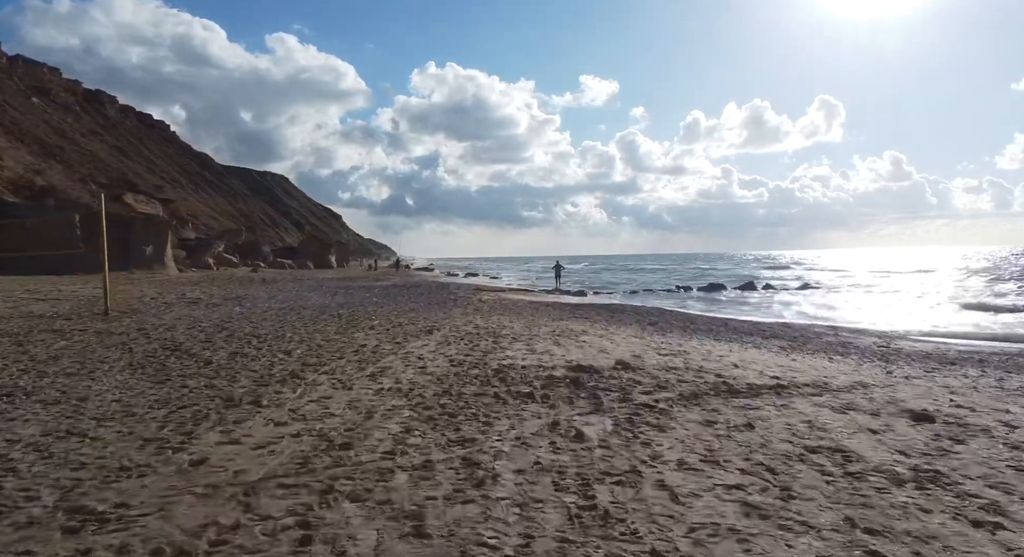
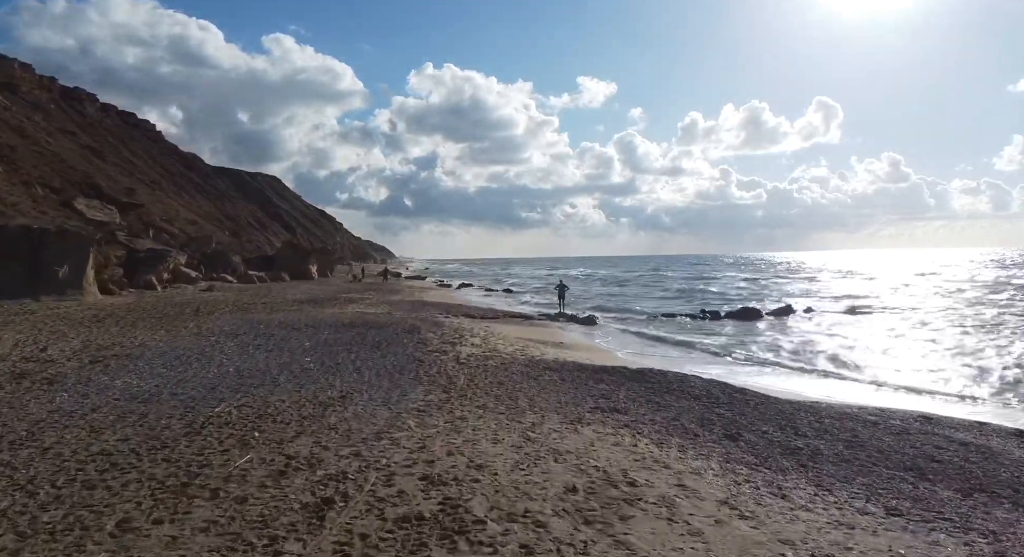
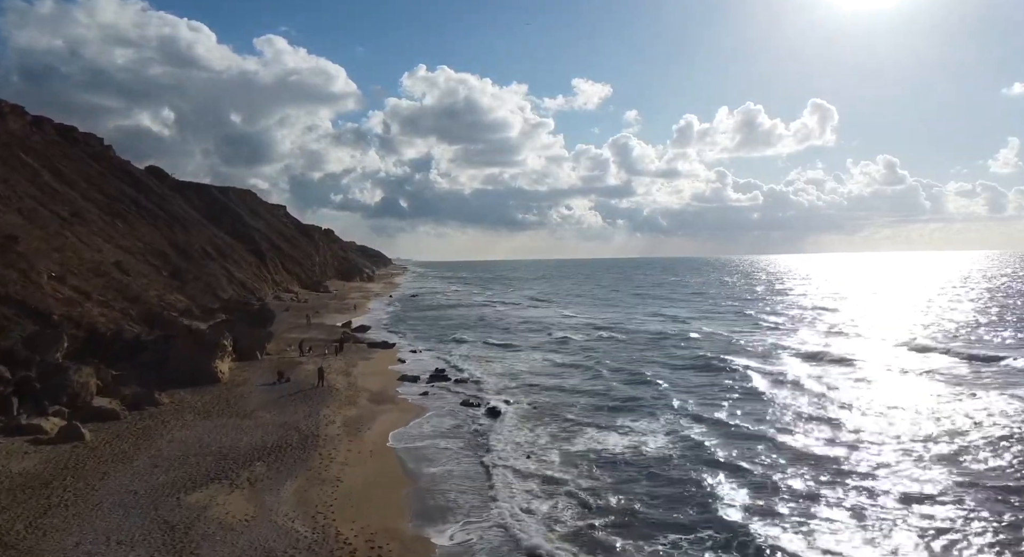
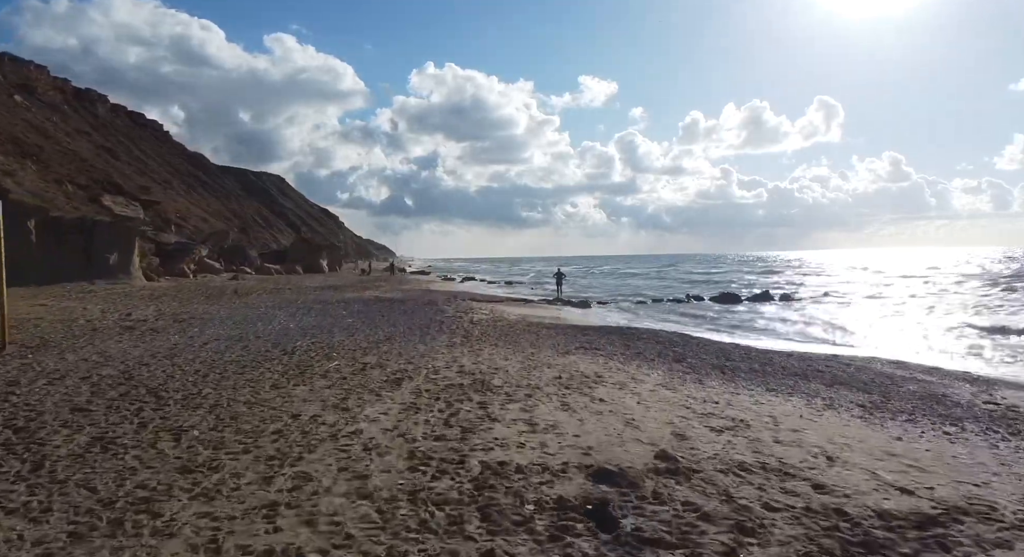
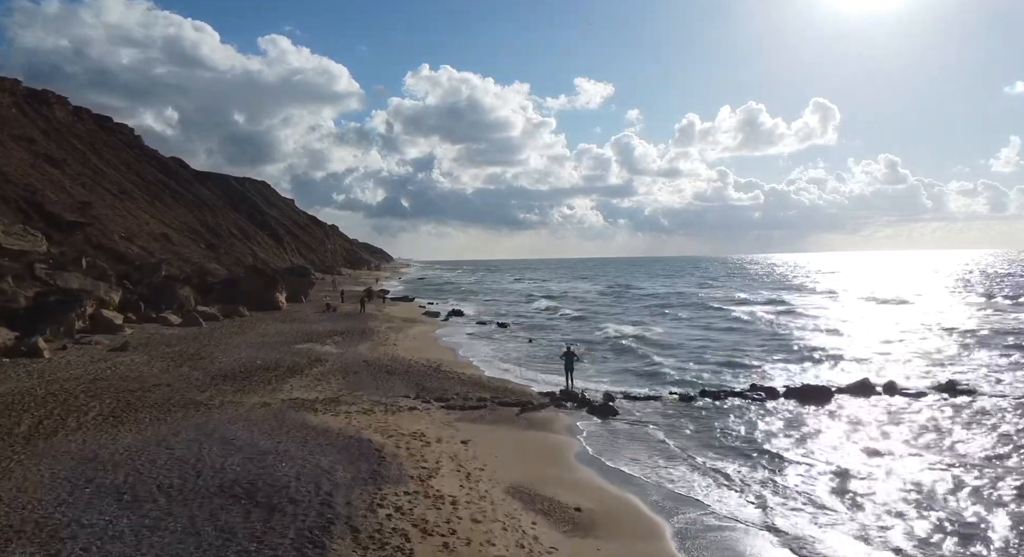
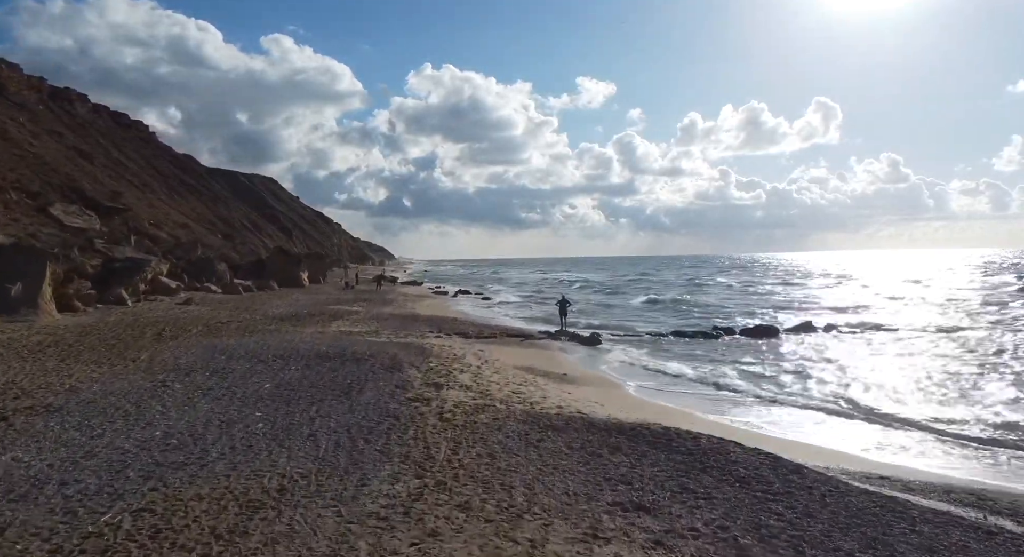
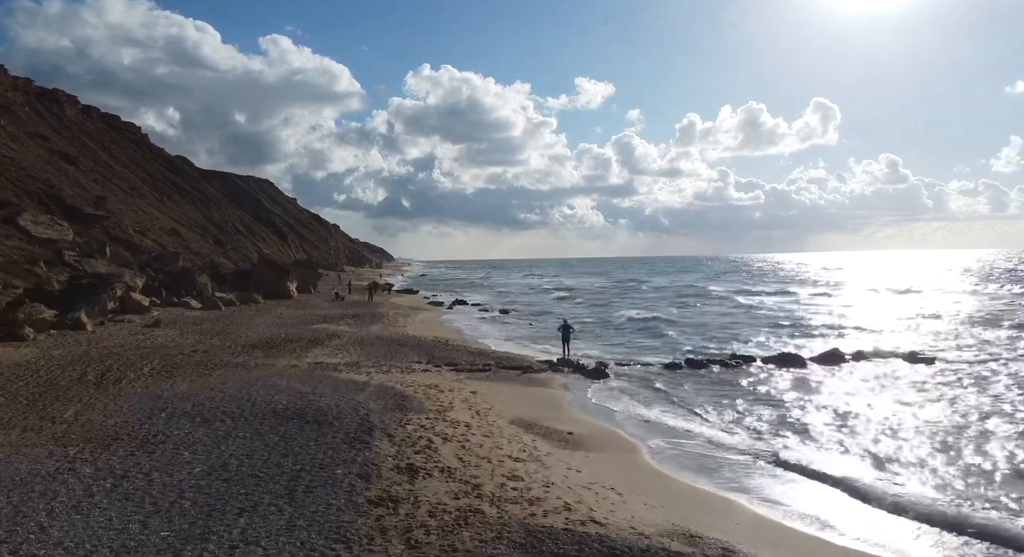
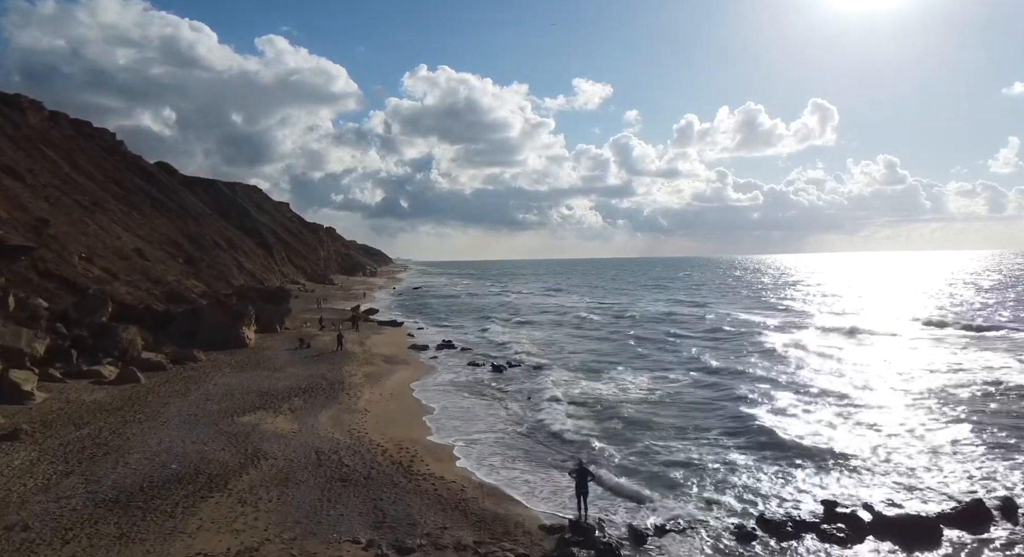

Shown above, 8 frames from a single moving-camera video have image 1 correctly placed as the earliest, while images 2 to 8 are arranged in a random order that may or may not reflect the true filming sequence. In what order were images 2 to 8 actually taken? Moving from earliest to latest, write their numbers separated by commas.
4, 2, 6, 7, 5, 8, 3
